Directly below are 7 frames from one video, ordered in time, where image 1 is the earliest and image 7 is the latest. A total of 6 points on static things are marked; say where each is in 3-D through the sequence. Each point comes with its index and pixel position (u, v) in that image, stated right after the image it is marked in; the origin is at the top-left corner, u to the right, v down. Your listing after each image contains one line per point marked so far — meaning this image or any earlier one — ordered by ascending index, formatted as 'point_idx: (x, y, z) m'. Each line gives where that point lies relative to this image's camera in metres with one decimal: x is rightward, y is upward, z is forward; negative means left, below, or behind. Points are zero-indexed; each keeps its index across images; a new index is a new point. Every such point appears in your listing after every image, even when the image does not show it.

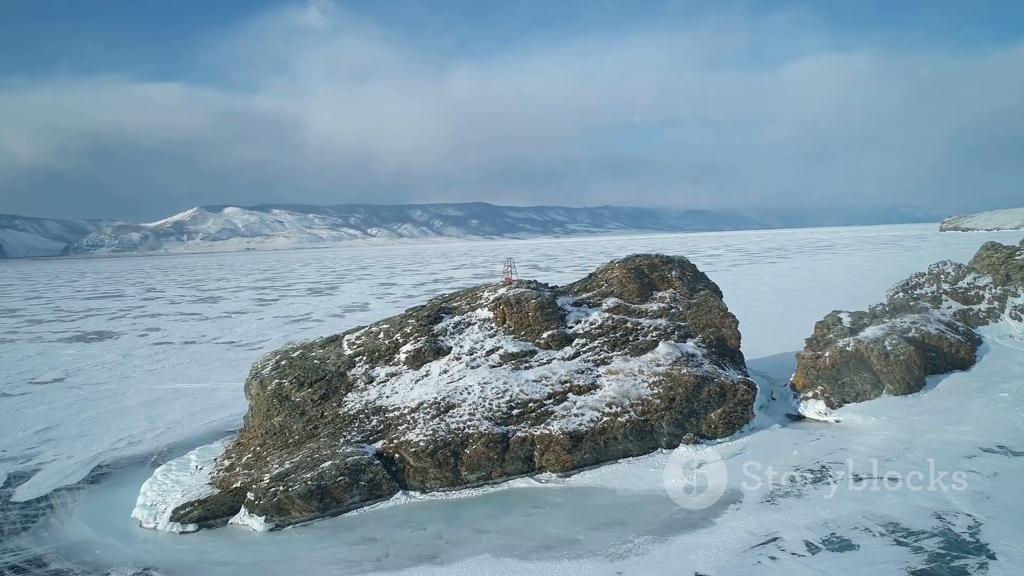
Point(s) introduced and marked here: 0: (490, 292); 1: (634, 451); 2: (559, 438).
0: (-0.5, -0.1, +14.0) m
1: (+2.4, -3.2, +10.9) m
2: (+0.9, -2.8, +10.5) m
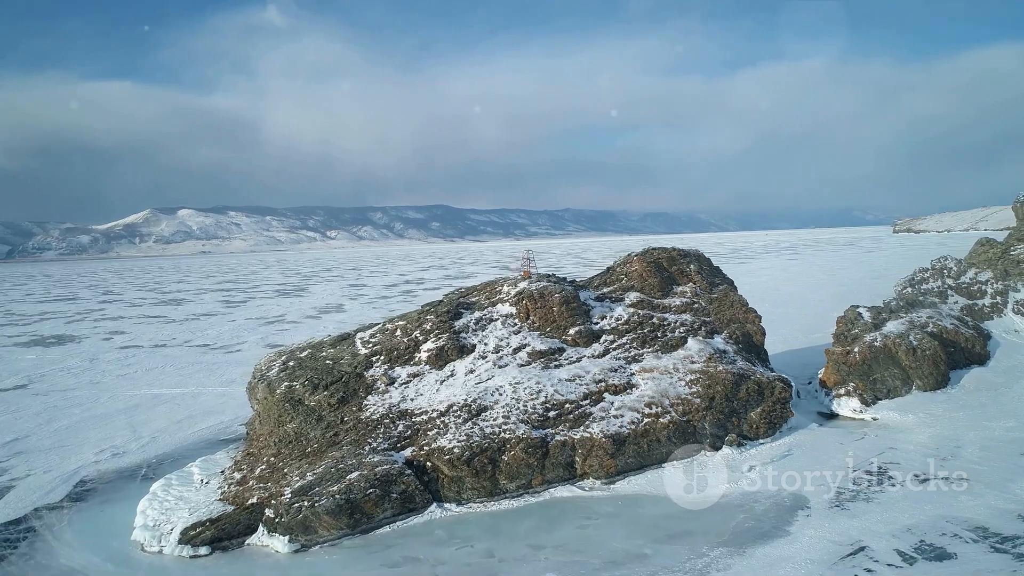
0: (0.0, +0.1, +13.1) m
1: (+3.0, -3.0, +10.2) m
2: (+1.5, -2.6, +9.7) m
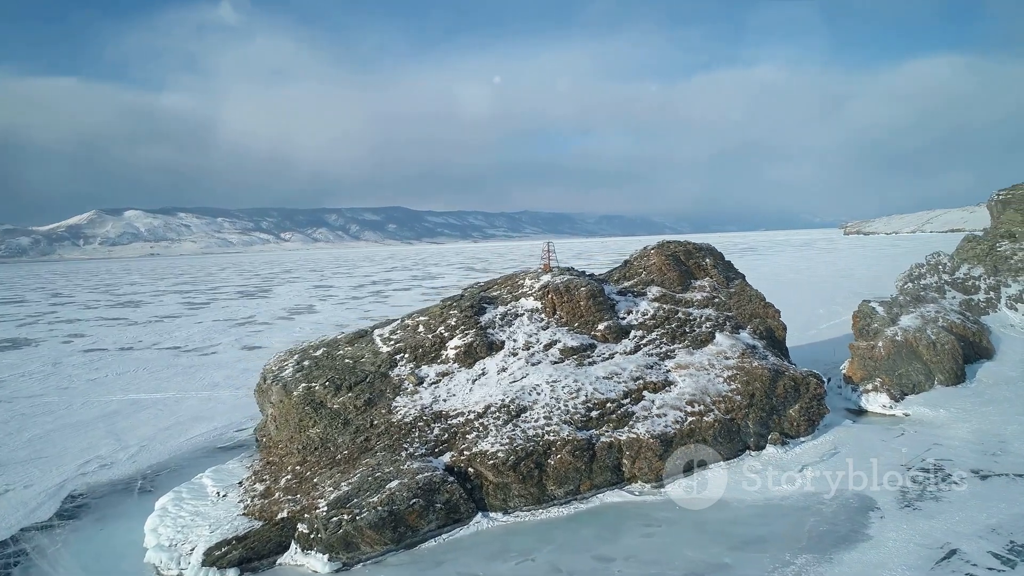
0: (+0.5, +0.2, +12.5) m
1: (+3.7, -2.9, +9.7) m
2: (+2.2, -2.5, +9.2) m
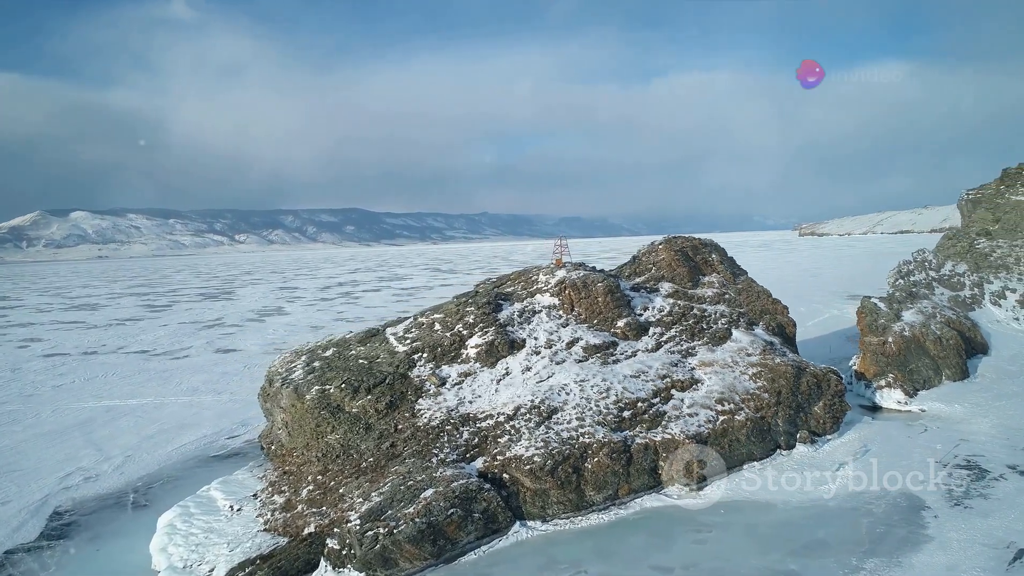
0: (+0.8, +0.3, +12.0) m
1: (+4.1, -2.8, +9.4) m
2: (+2.7, -2.4, +8.8) m
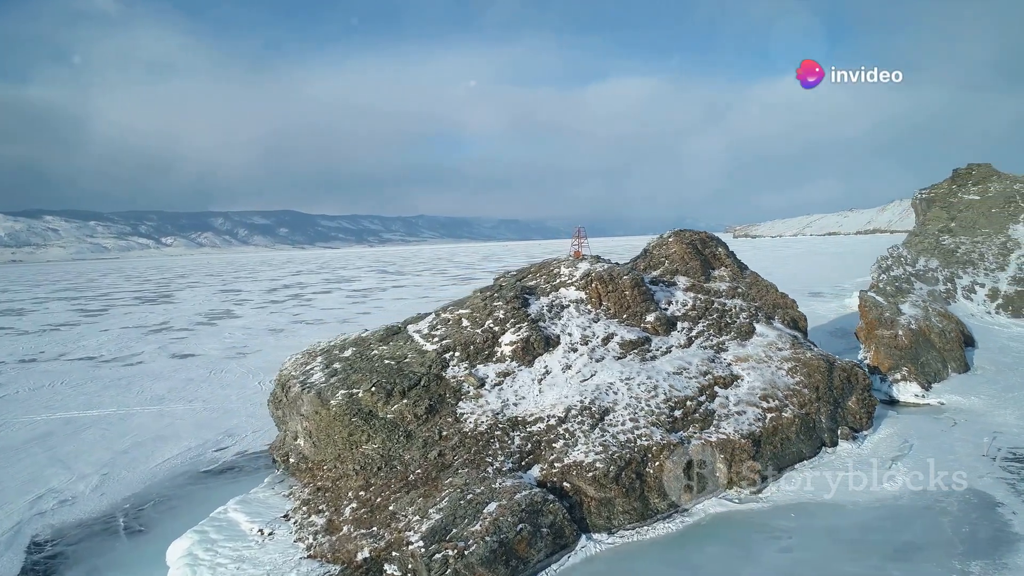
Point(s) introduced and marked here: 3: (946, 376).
0: (+1.2, +0.4, +11.4) m
1: (+4.7, -2.6, +9.1) m
2: (+3.4, -2.3, +8.3) m
3: (+10.3, -2.1, +13.5) m
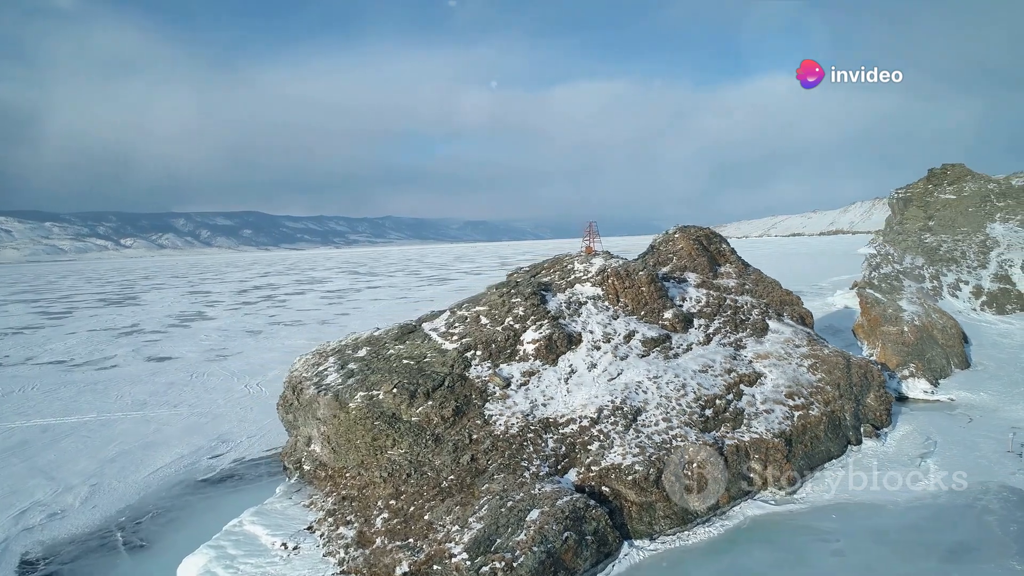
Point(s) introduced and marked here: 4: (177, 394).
0: (+1.4, +0.5, +11.1) m
1: (+5.1, -2.5, +8.9) m
2: (+3.7, -2.2, +8.1) m
3: (+10.5, -2.0, +13.5) m
4: (-11.2, -3.6, +19.2) m
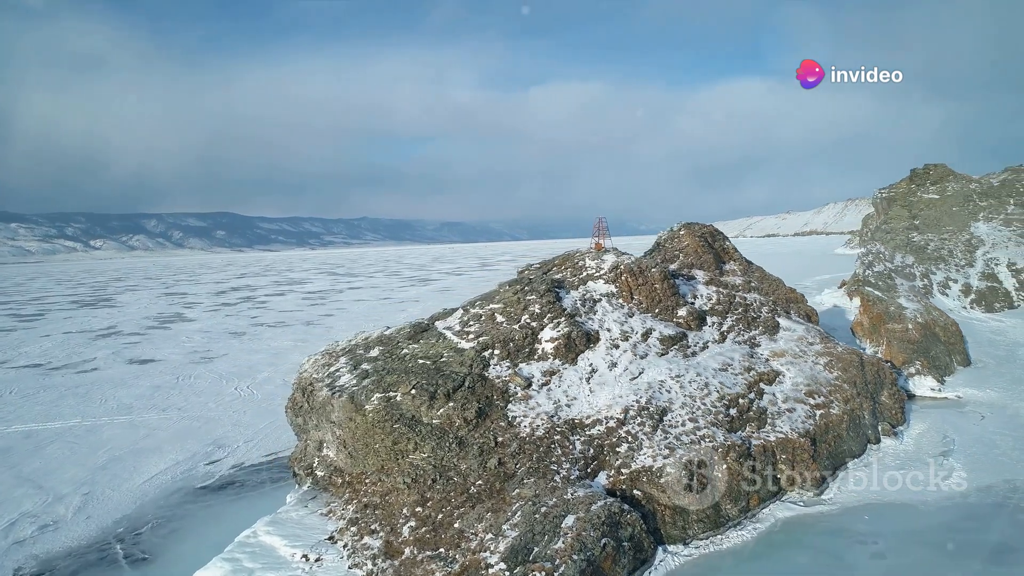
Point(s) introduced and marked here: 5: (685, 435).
0: (+1.6, +0.5, +10.8) m
1: (+5.3, -2.5, +8.8) m
2: (+4.0, -2.1, +7.9) m
3: (+10.6, -1.9, +13.5) m
4: (-11.2, -3.6, +18.6) m
5: (+2.2, -1.9, +7.3) m
